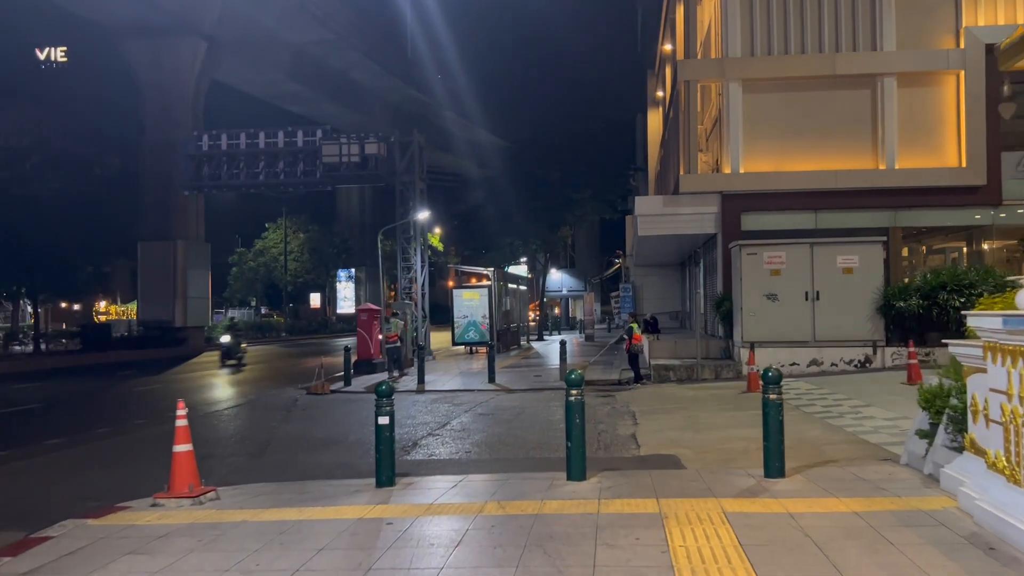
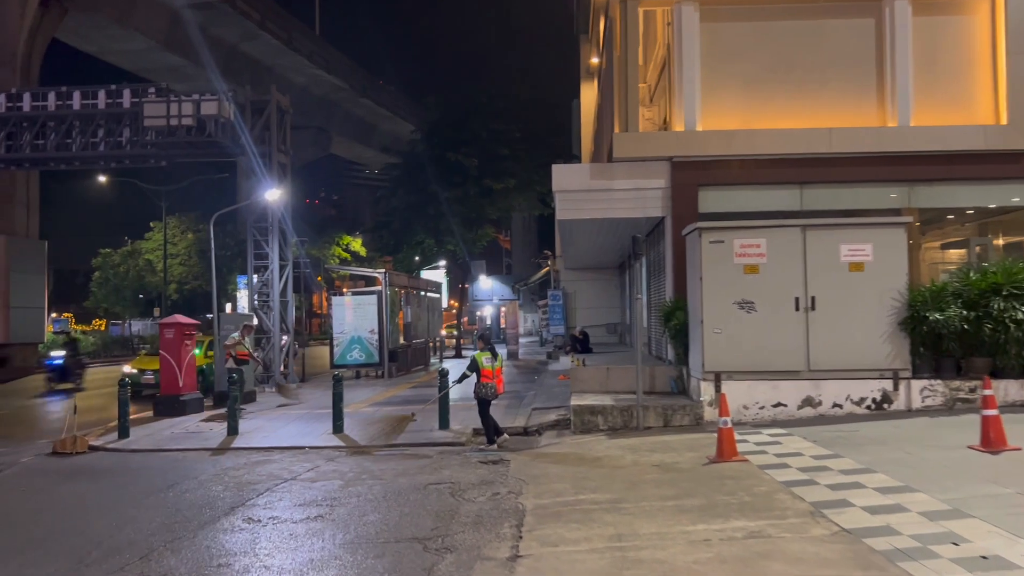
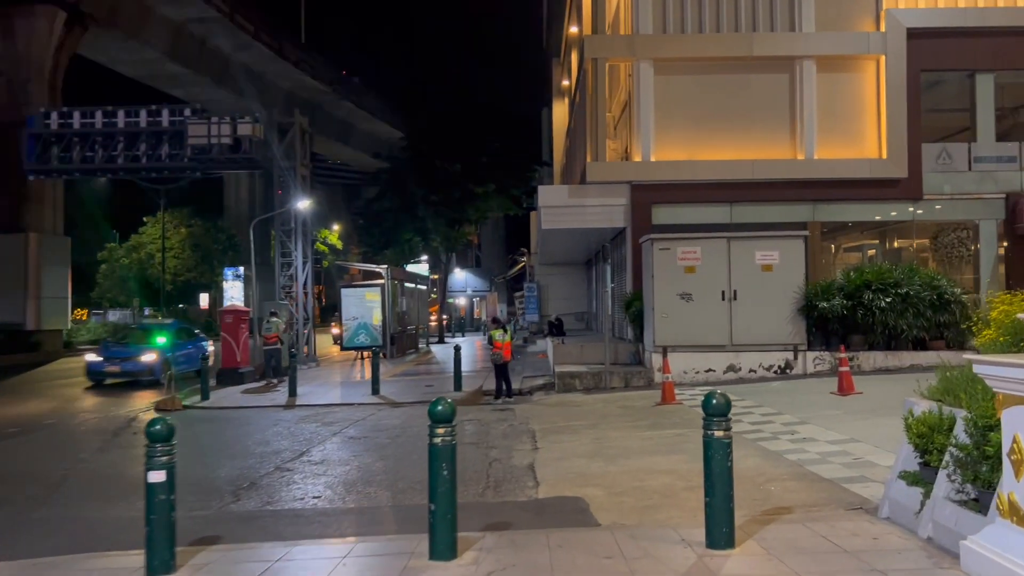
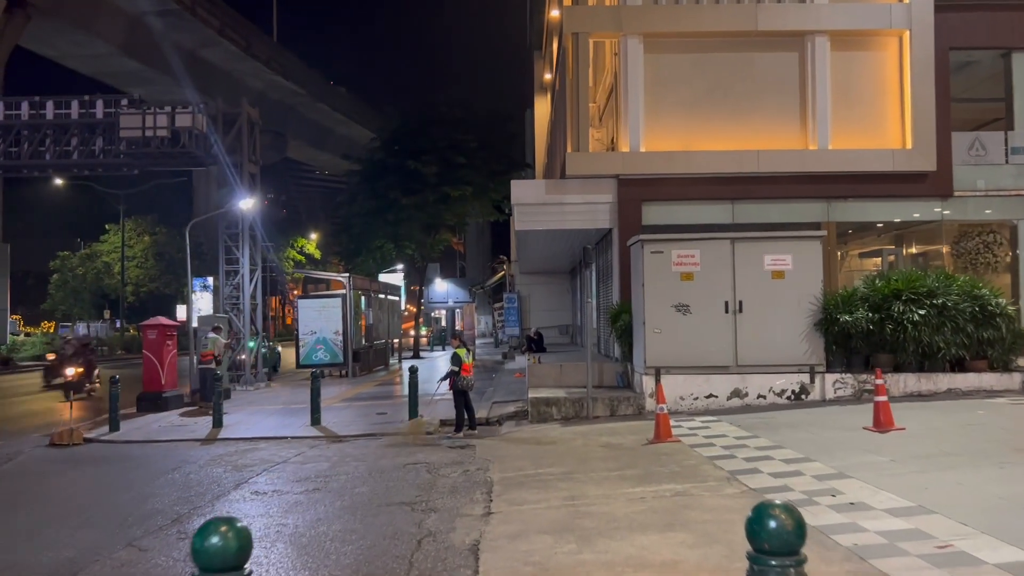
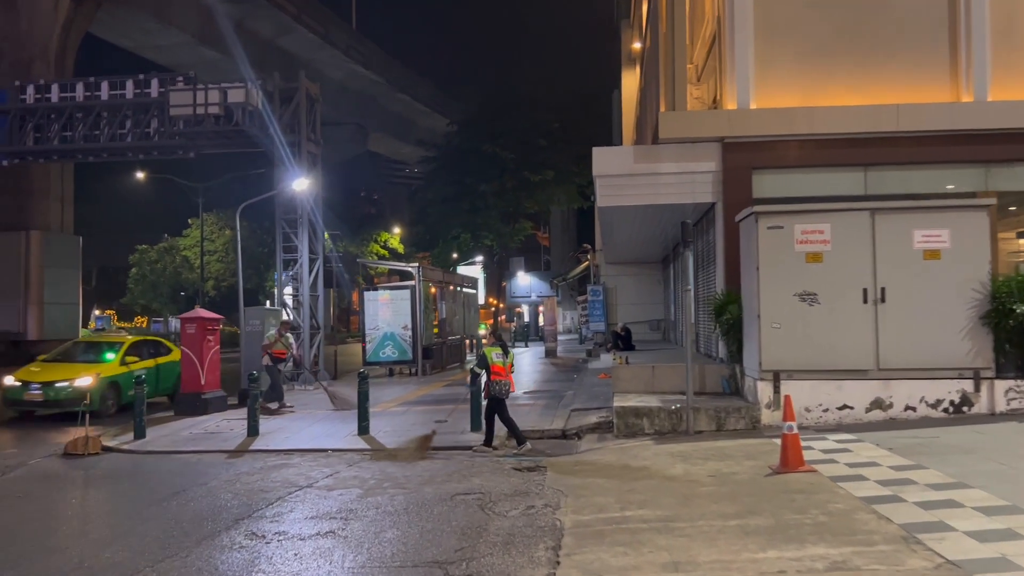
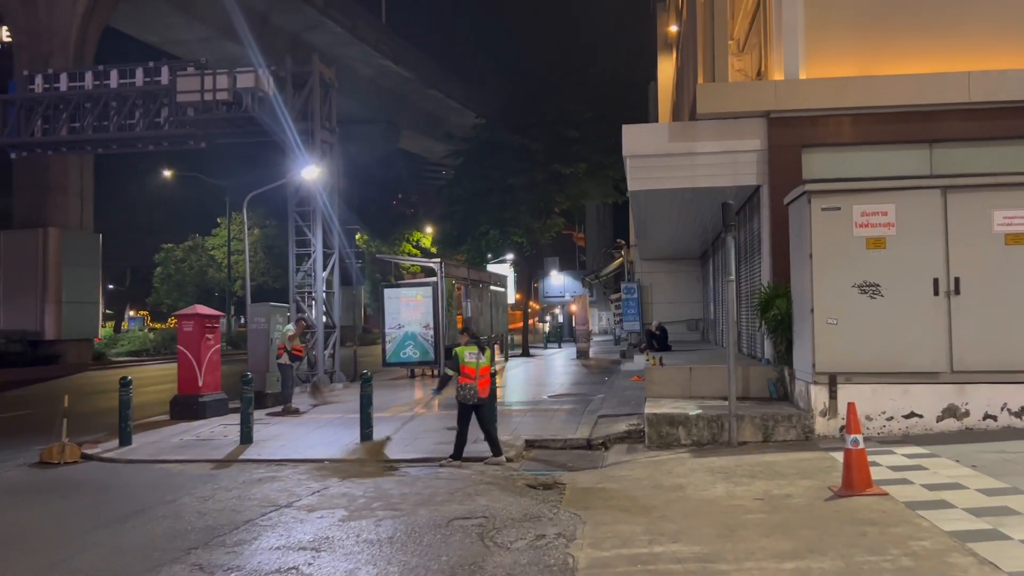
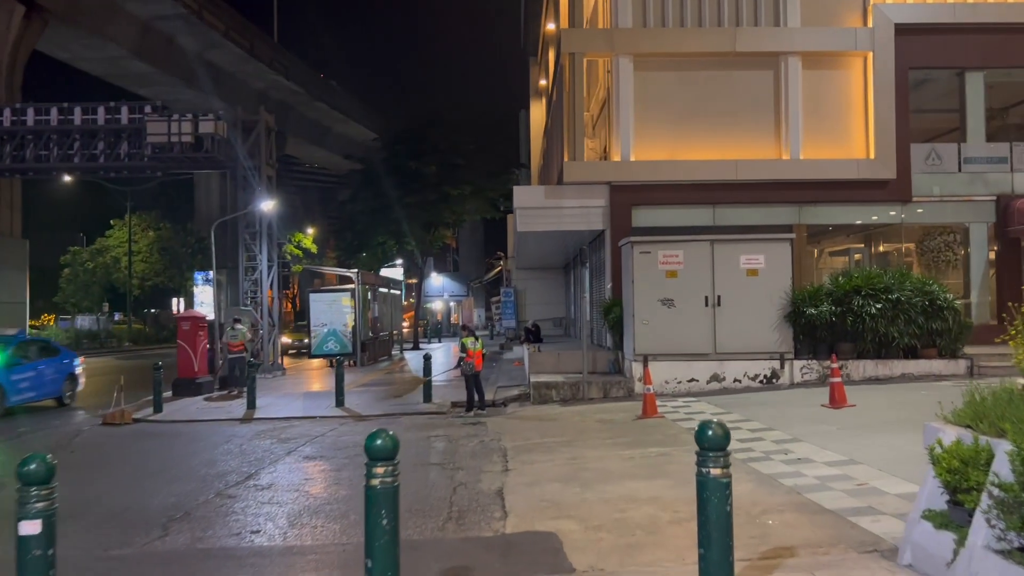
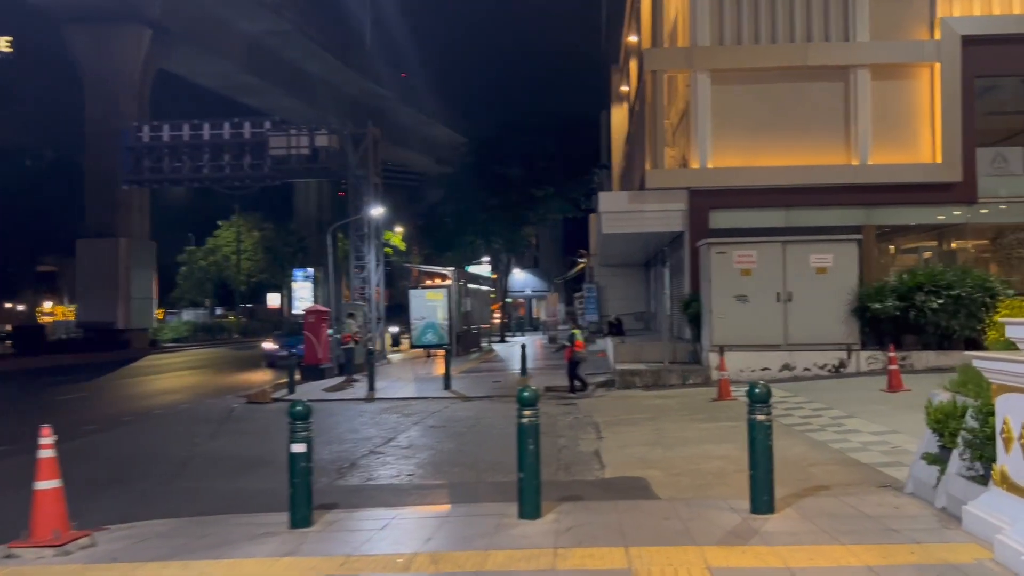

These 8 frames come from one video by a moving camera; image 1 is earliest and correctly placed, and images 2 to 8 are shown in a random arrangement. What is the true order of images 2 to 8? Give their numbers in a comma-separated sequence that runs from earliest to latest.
8, 3, 7, 4, 2, 5, 6
